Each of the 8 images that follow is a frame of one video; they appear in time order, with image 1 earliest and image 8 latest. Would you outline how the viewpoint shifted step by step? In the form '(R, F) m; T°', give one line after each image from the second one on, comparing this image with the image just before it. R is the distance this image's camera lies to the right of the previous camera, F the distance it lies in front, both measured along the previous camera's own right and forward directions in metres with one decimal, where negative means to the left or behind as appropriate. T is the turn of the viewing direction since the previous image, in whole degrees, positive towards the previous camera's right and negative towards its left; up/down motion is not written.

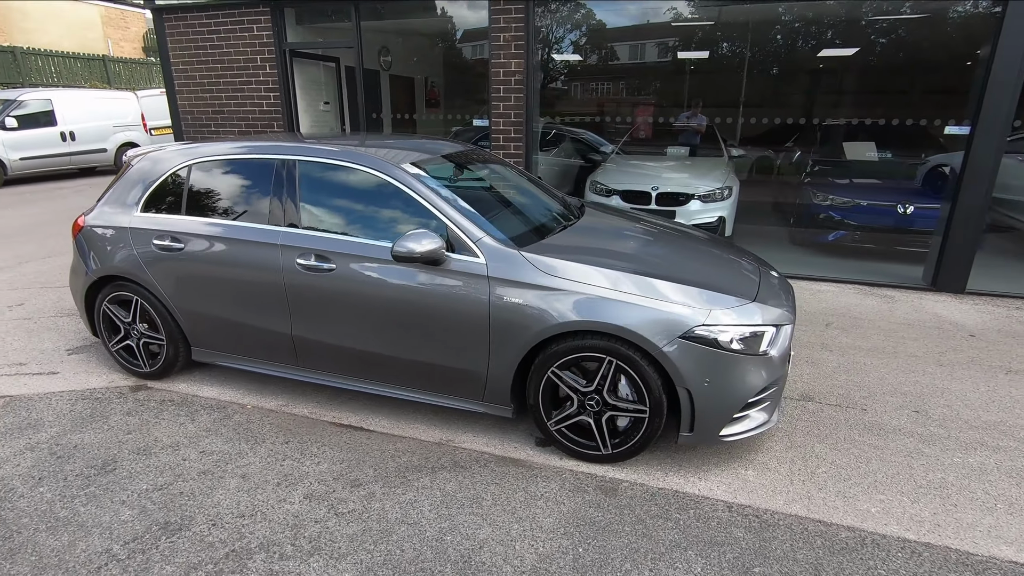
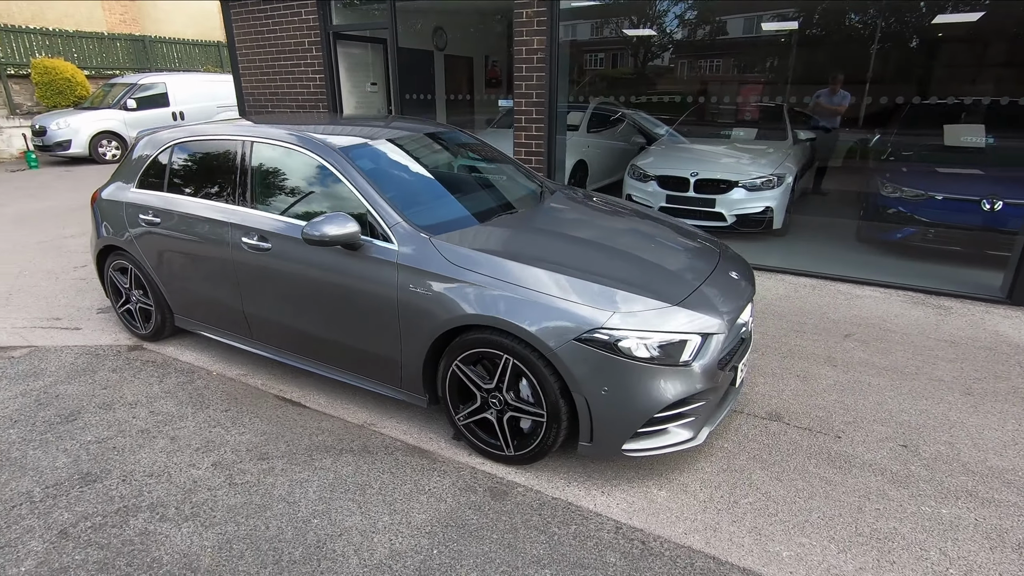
(+0.9, +0.2) m; -10°
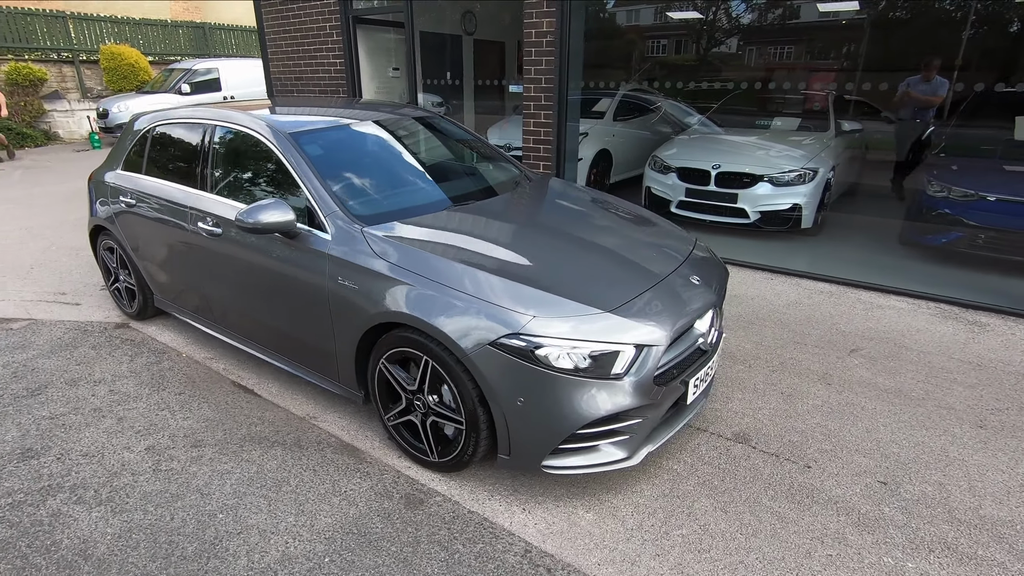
(+0.5, +0.2) m; -6°
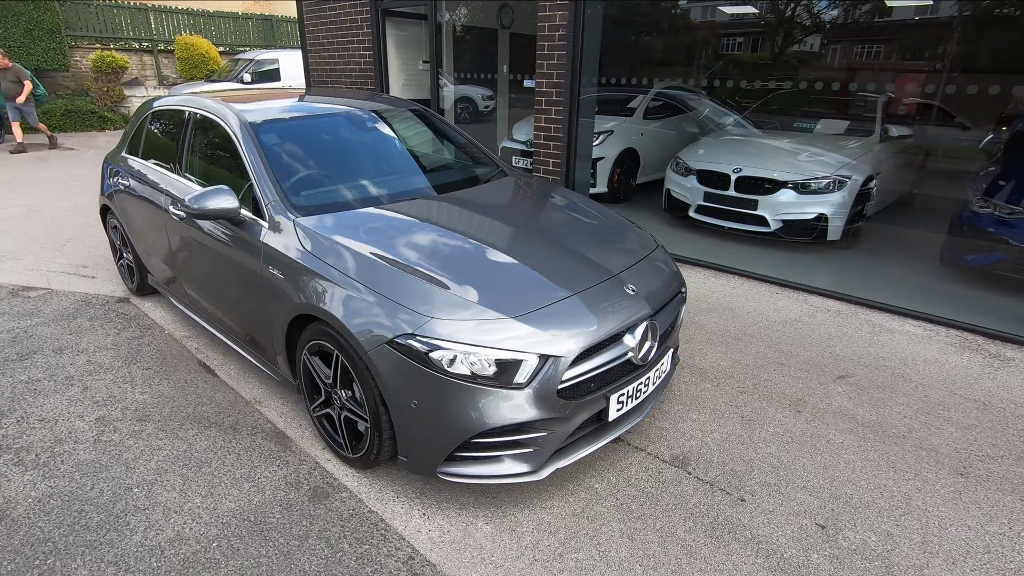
(+0.6, +0.1) m; -6°
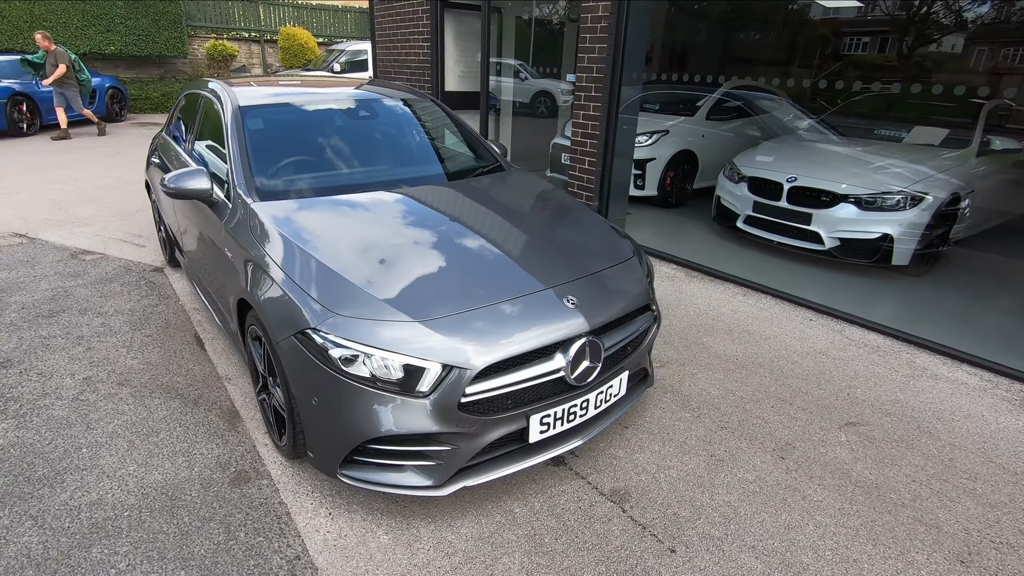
(+0.6, +0.2) m; -9°
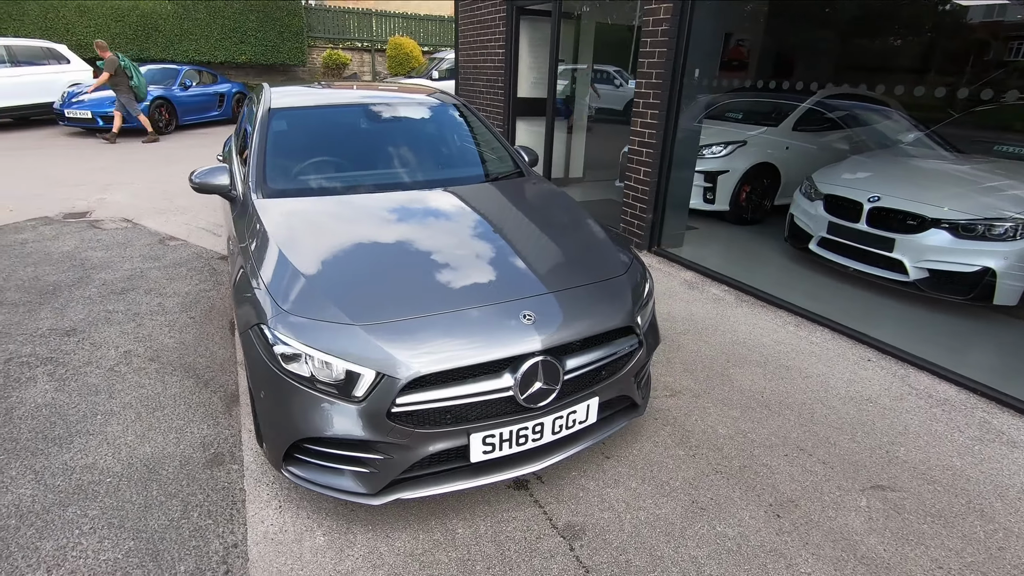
(+0.5, +0.1) m; -10°
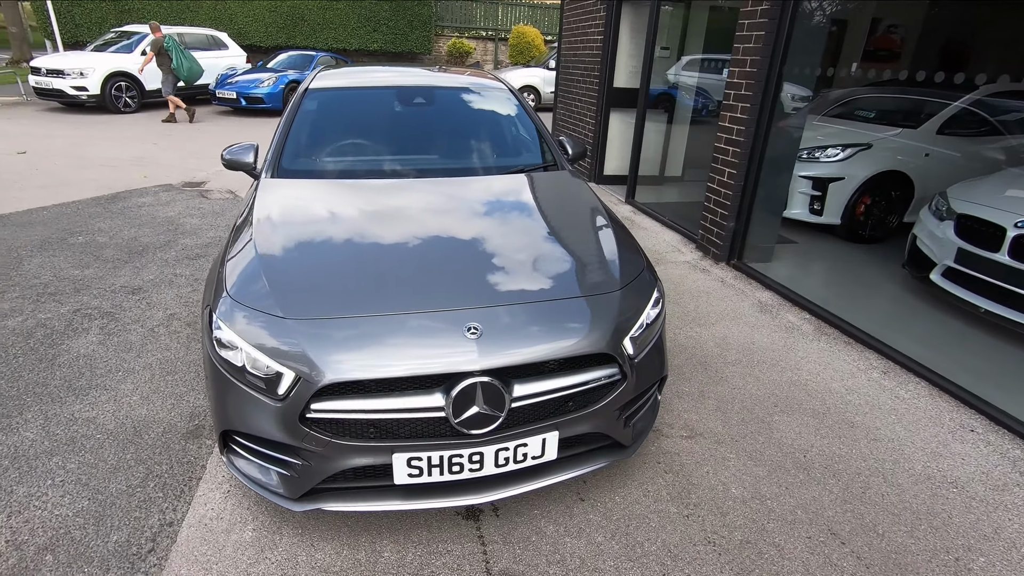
(+0.5, +0.3) m; -12°
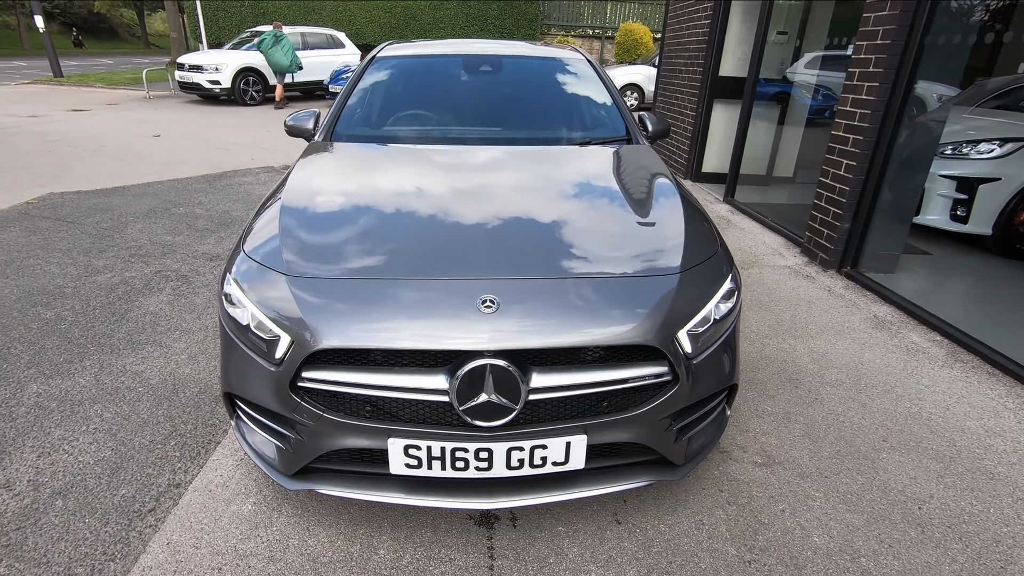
(+0.2, +0.3) m; -10°
